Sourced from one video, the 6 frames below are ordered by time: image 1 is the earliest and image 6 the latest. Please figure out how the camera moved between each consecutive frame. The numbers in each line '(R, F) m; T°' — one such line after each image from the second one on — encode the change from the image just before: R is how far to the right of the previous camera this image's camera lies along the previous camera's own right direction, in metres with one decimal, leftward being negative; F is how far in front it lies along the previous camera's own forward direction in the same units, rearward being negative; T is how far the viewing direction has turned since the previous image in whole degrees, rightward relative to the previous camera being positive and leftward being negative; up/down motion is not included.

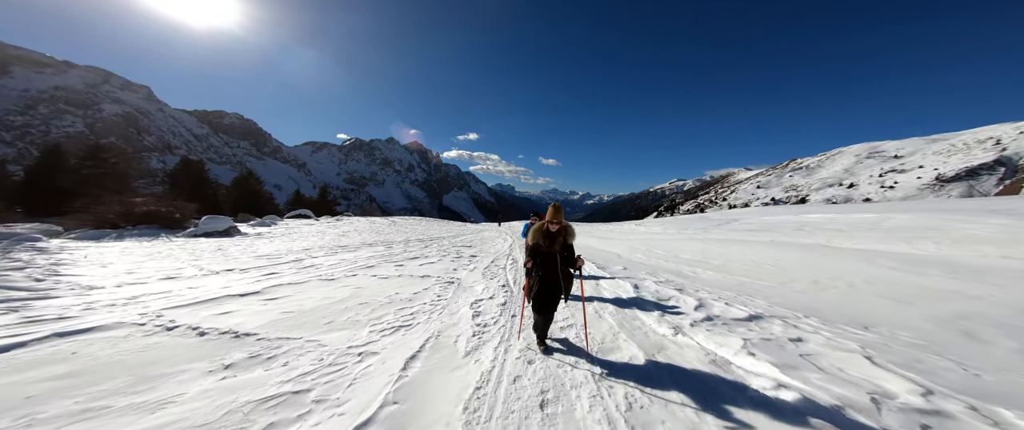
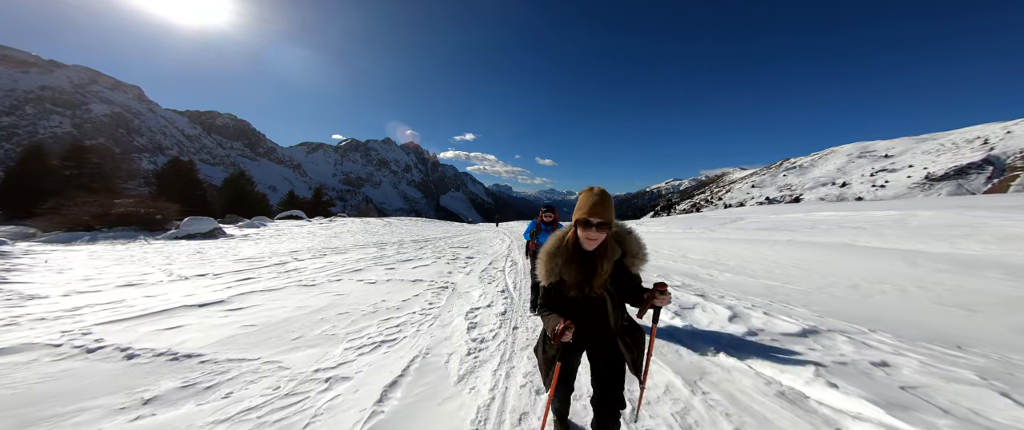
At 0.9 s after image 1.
(-0.1, +0.8) m; +1°
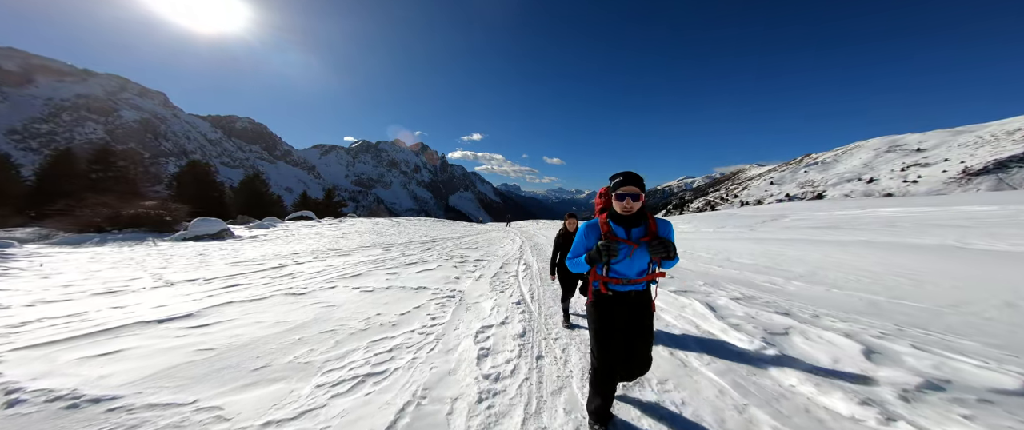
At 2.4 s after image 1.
(-0.2, +1.2) m; -2°
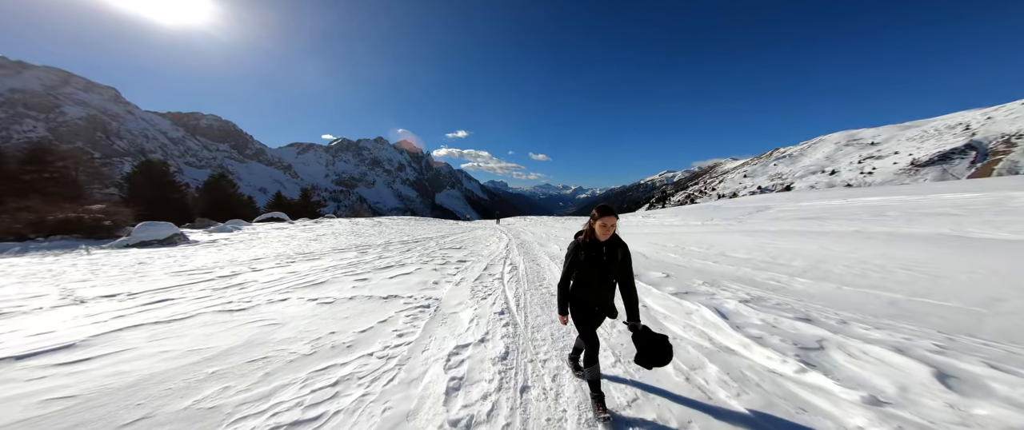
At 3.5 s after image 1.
(+0.1, +0.8) m; +3°
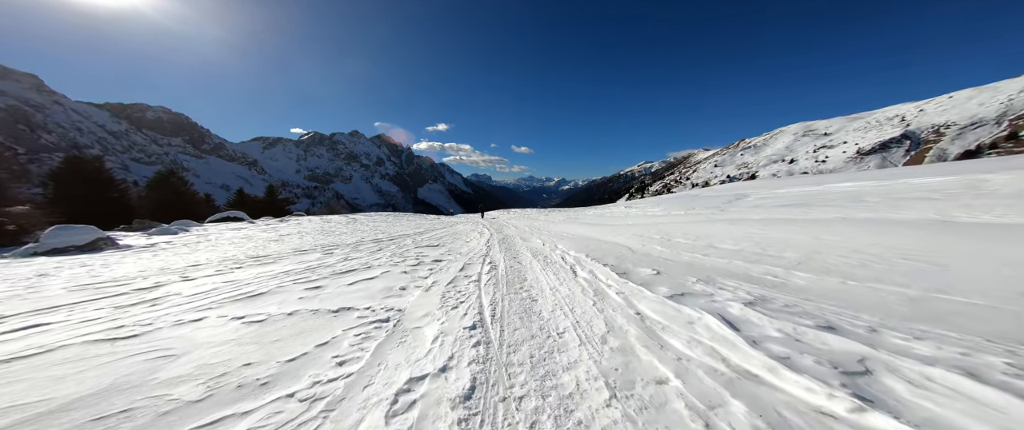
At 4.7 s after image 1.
(+0.2, +0.9) m; +4°
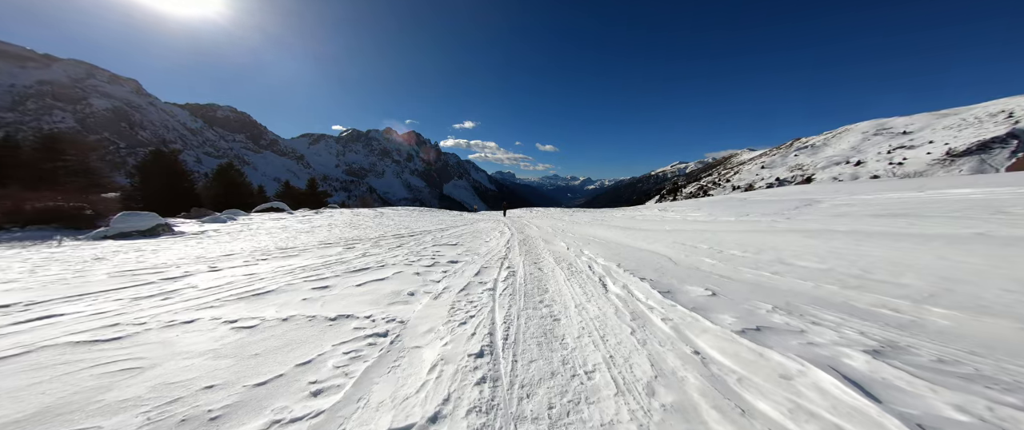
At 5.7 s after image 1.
(+0.1, +0.9) m; -6°
